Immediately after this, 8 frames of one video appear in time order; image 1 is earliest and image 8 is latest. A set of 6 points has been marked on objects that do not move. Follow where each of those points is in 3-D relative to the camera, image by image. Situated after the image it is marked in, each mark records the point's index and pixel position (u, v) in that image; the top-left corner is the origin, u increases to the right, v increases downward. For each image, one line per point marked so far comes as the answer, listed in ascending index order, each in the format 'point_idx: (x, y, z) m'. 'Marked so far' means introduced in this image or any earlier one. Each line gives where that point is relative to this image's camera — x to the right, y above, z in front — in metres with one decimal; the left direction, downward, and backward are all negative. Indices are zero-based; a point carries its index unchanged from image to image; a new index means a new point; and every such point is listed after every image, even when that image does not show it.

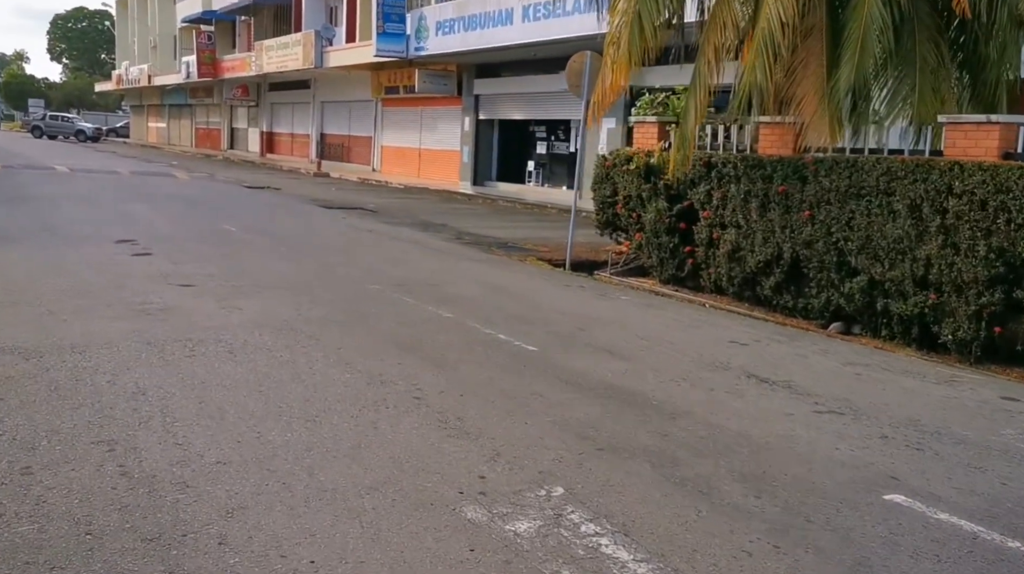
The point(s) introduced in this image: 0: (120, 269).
0: (-3.8, +0.2, +10.0) m
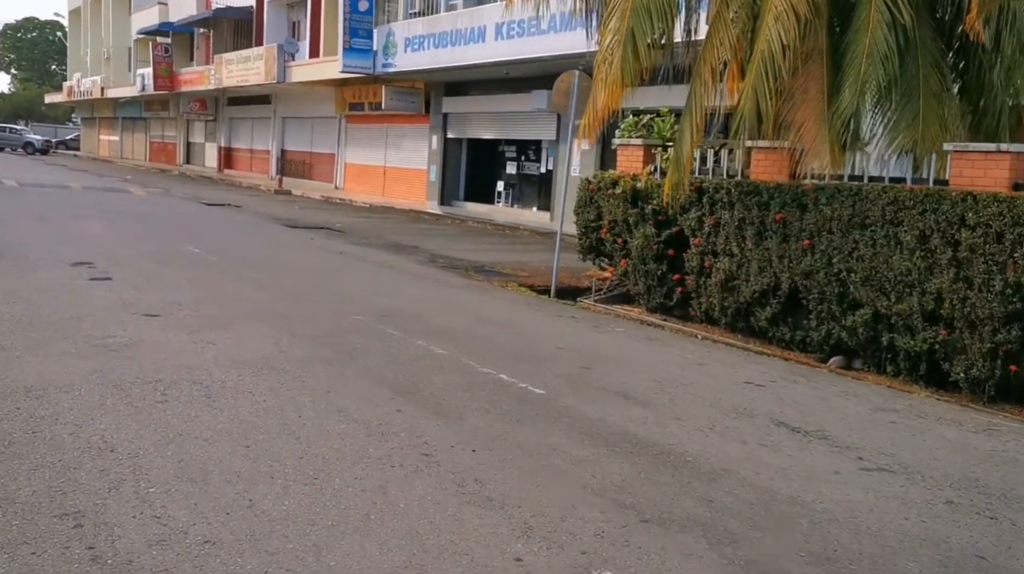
0: (-3.8, -0.1, +9.2) m
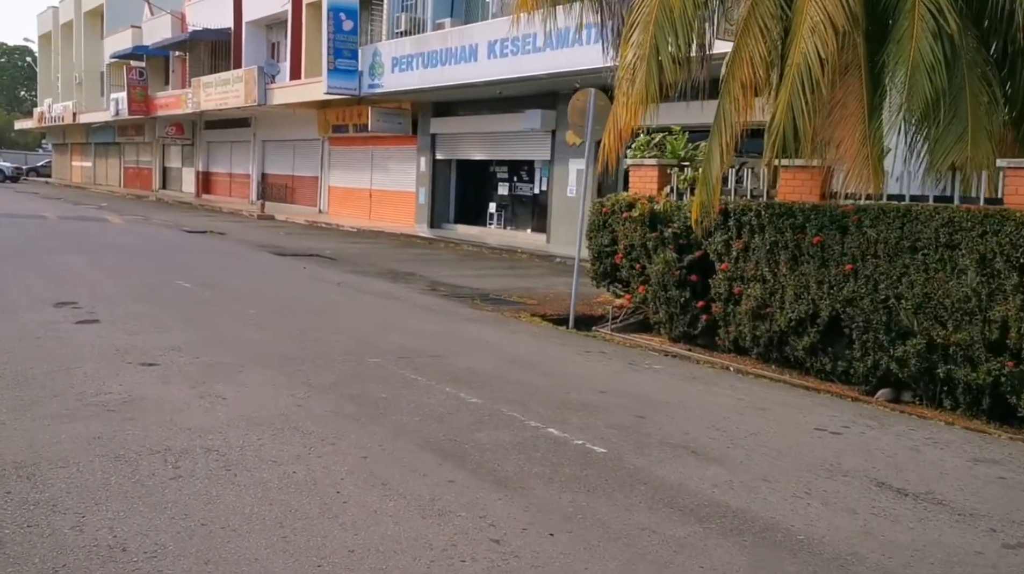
0: (-3.6, -0.5, +8.4) m
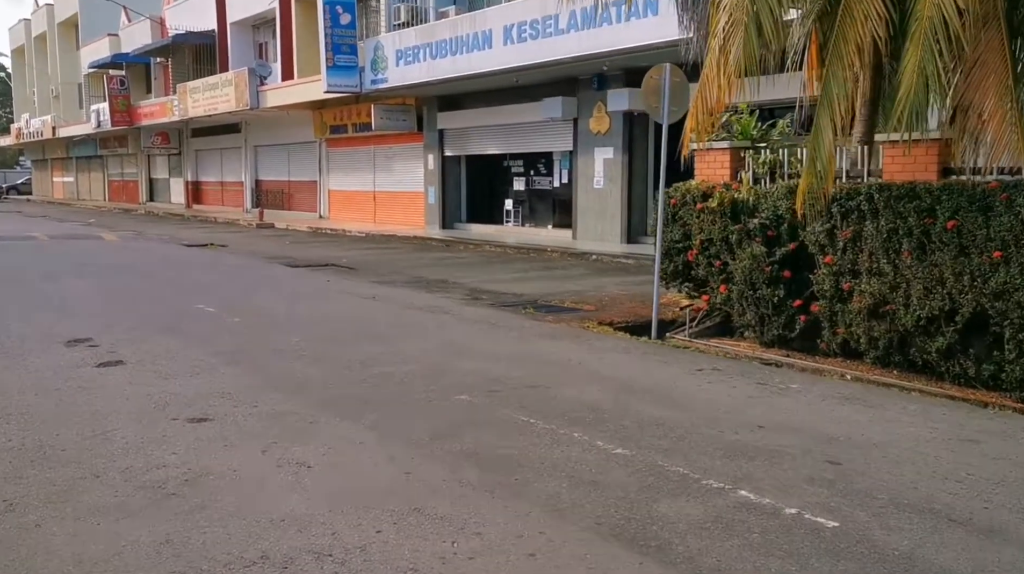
0: (-2.8, -0.7, +7.0) m
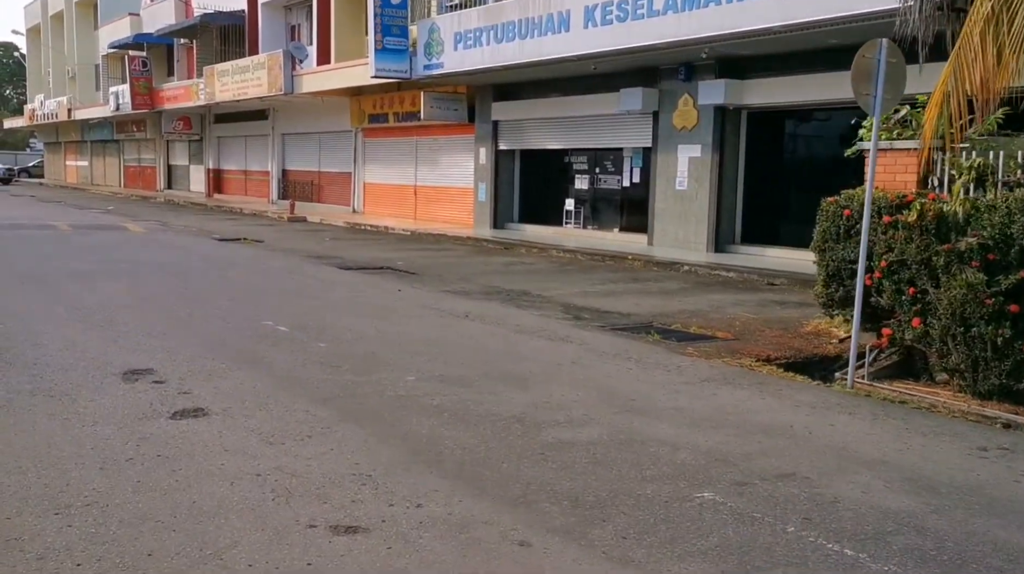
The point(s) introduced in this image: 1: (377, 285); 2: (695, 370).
0: (-1.6, -0.9, +5.0) m
1: (-1.9, 0.0, +14.6) m
2: (+1.5, -0.7, +8.3) m
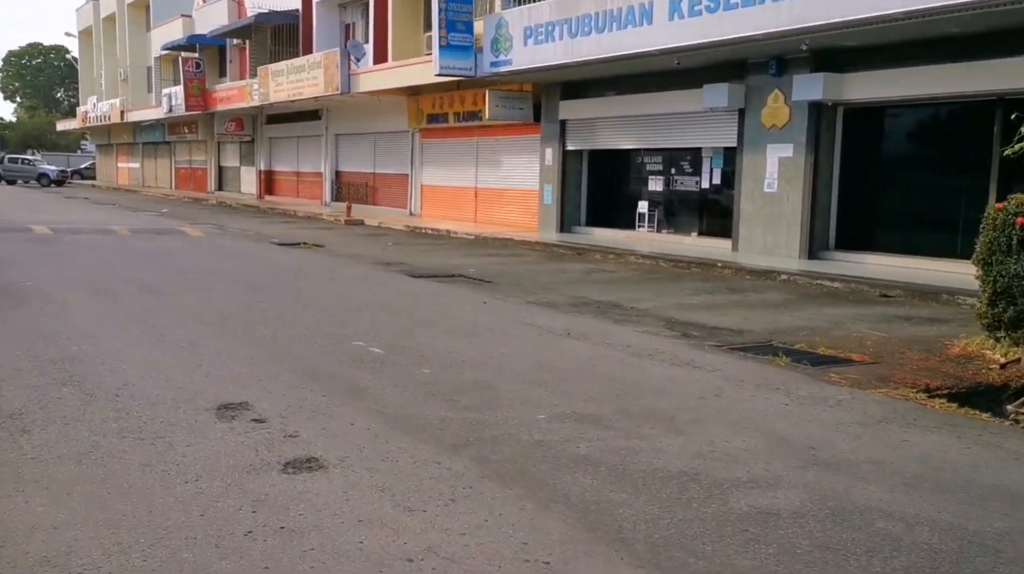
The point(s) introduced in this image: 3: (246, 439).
0: (-0.8, -1.1, +4.1) m
1: (-0.7, -0.1, +13.7) m
2: (+2.4, -0.8, +7.2) m
3: (-1.5, -0.9, +5.9) m
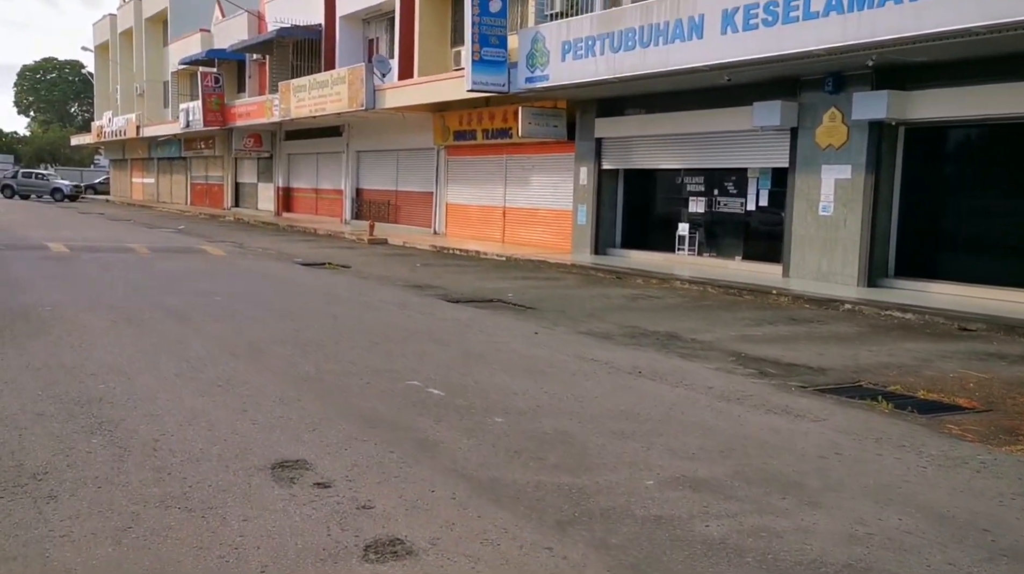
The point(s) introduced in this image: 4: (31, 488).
0: (-0.2, -1.3, +3.1) m
1: (-0.1, -0.5, +12.7) m
2: (+3.0, -1.1, +6.3) m
3: (-1.0, -1.1, +5.0) m
4: (-2.6, -1.1, +5.6) m
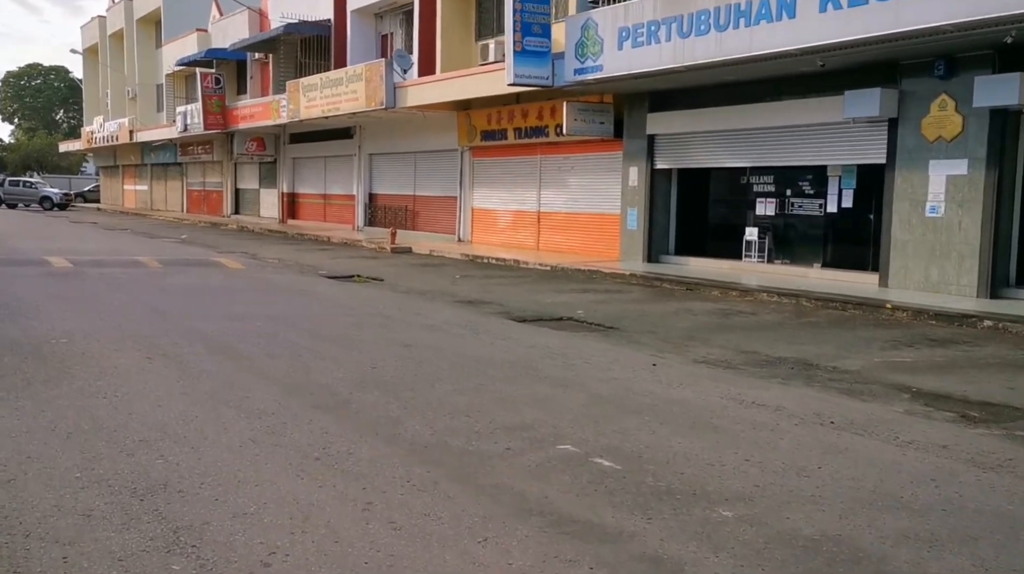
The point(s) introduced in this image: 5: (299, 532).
0: (+1.0, -1.5, +1.1) m
1: (+1.0, -0.7, +10.7) m
2: (+4.2, -1.3, +4.2) m
3: (+0.2, -1.3, +2.9) m
4: (-1.4, -1.3, +3.5) m
5: (-1.0, -1.1, +4.8) m
